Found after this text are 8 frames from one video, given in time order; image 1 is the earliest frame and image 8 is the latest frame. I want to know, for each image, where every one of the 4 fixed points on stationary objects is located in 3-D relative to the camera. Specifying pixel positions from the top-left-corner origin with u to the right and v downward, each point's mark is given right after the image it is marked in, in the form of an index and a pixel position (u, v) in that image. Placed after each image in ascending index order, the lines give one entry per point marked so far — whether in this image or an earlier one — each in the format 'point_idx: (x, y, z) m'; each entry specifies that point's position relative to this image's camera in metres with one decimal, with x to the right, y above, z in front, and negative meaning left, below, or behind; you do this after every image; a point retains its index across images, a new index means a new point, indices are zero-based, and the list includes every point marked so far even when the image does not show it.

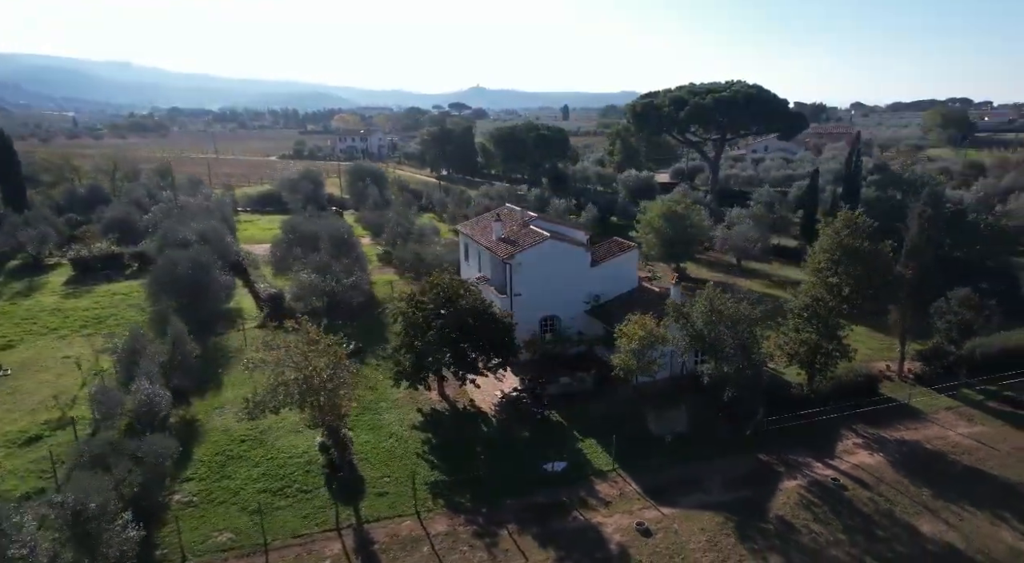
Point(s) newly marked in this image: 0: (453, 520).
0: (-1.6, -6.6, +18.3) m
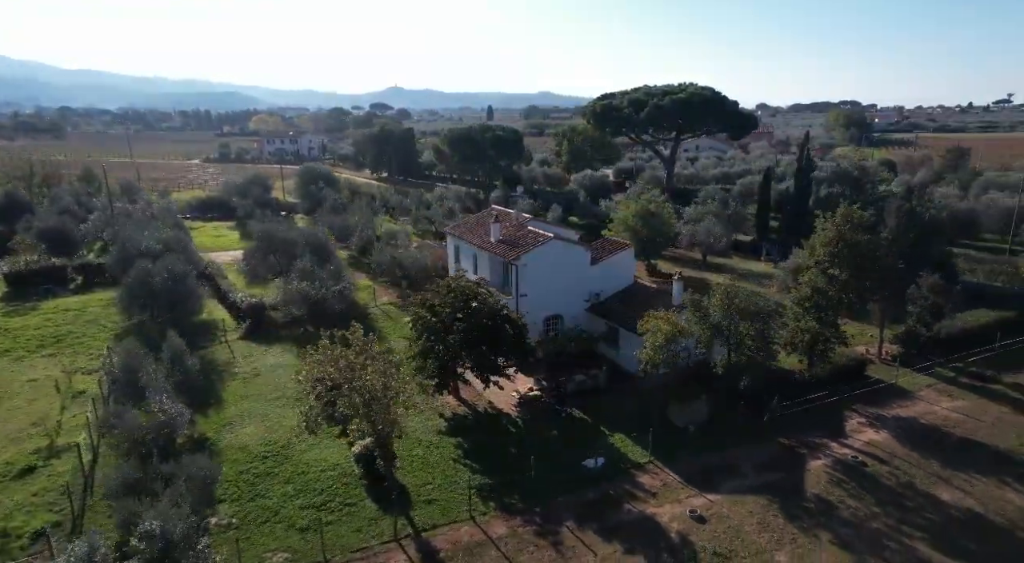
0: (0.0, -6.7, +18.4) m
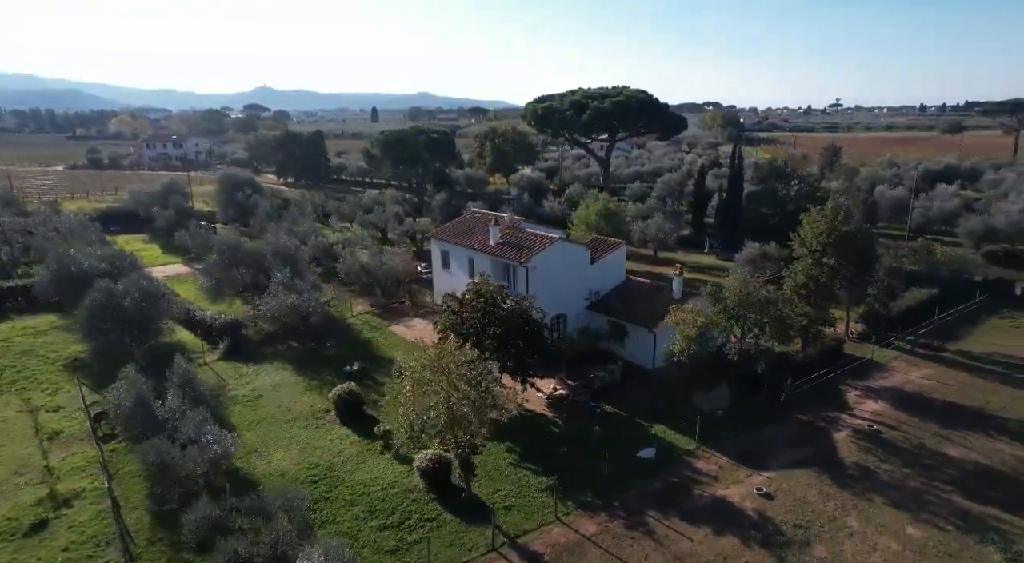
0: (+2.4, -6.7, +18.8) m
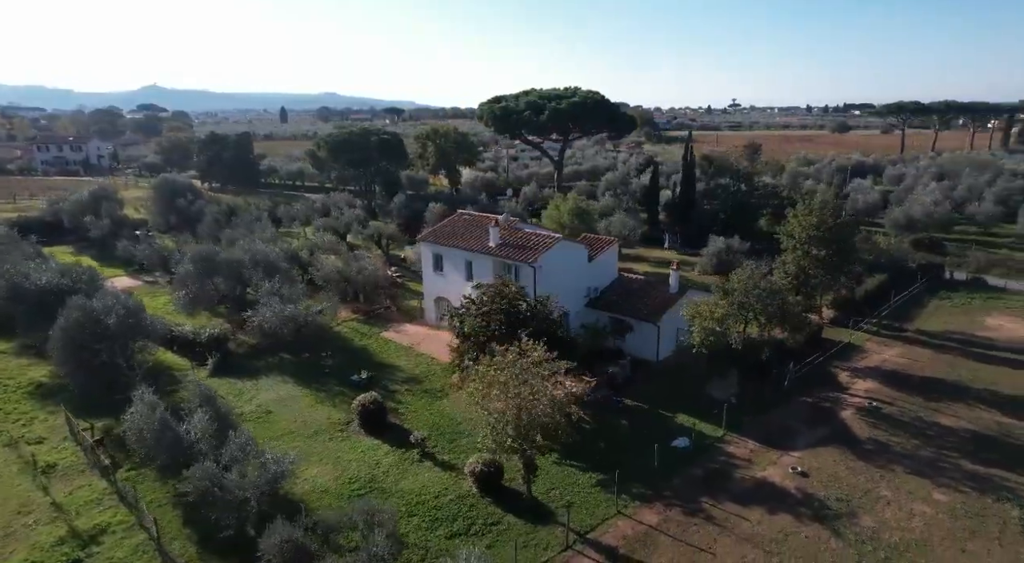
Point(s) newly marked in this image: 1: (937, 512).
0: (+4.2, -6.7, +19.4) m
1: (+12.3, -6.6, +19.1) m
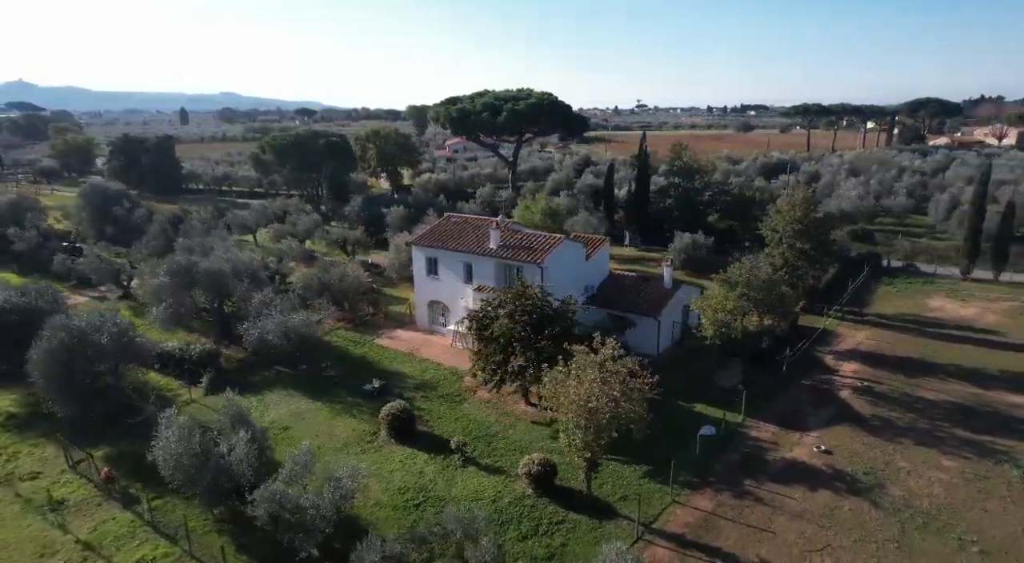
0: (+5.9, -6.5, +20.2) m
1: (+14.0, -6.2, +21.0) m
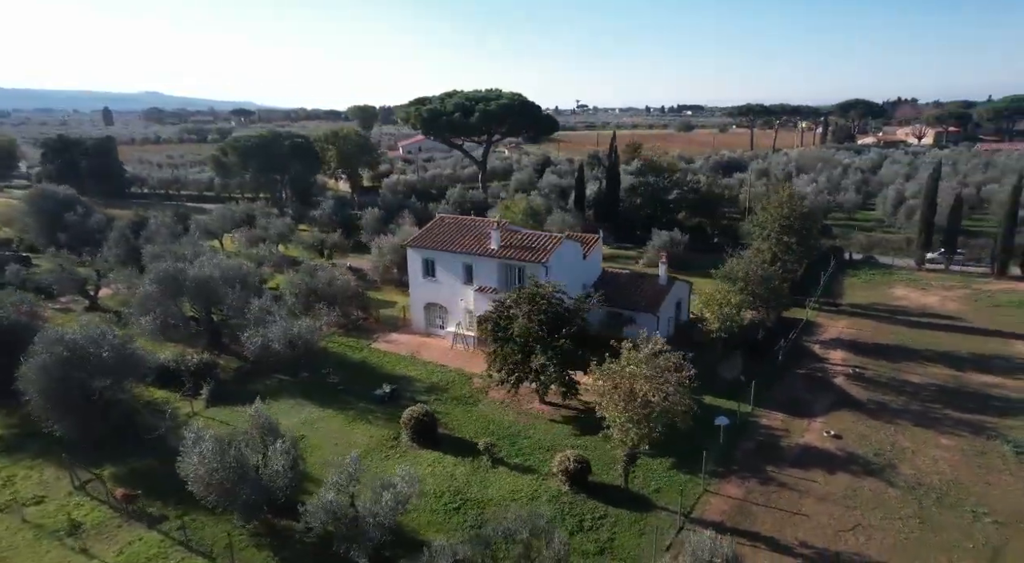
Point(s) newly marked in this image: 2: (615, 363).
0: (+7.0, -6.4, +20.9) m
1: (+14.9, -5.9, +22.4) m
2: (+2.9, -2.3, +18.5) m
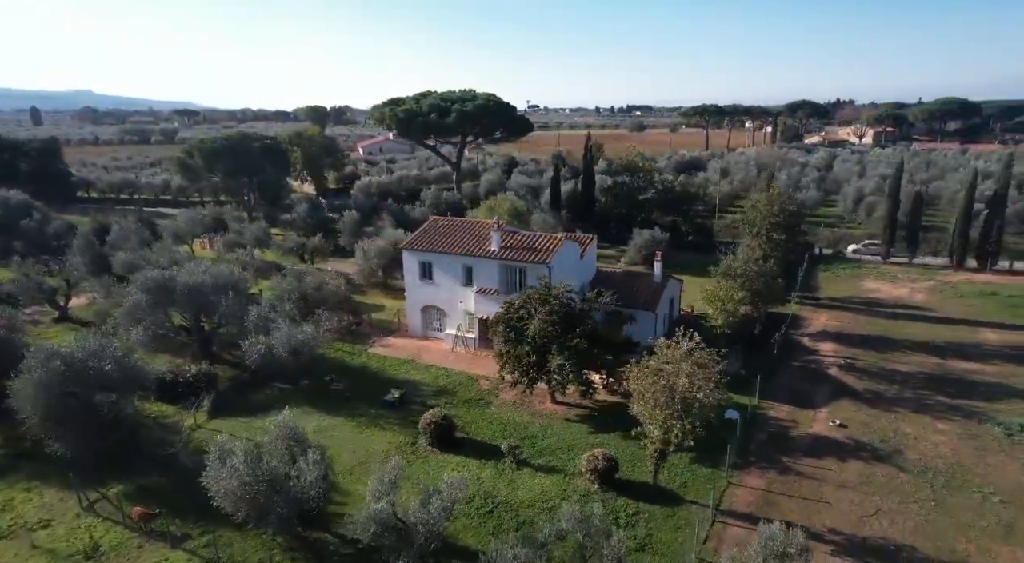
0: (+7.8, -6.2, +21.4) m
1: (+15.6, -5.6, +23.5) m
2: (+3.9, -2.2, +18.7) m
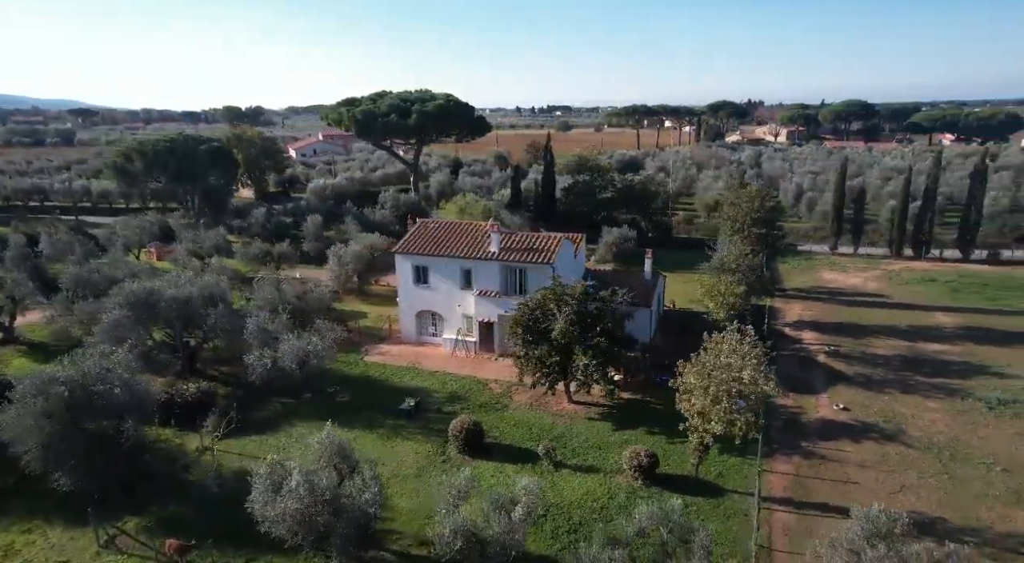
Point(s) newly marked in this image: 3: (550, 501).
0: (+9.0, -6.0, +22.2) m
1: (+16.5, -5.1, +25.3) m
2: (+5.3, -2.1, +19.0) m
3: (+1.1, -6.5, +19.7) m
